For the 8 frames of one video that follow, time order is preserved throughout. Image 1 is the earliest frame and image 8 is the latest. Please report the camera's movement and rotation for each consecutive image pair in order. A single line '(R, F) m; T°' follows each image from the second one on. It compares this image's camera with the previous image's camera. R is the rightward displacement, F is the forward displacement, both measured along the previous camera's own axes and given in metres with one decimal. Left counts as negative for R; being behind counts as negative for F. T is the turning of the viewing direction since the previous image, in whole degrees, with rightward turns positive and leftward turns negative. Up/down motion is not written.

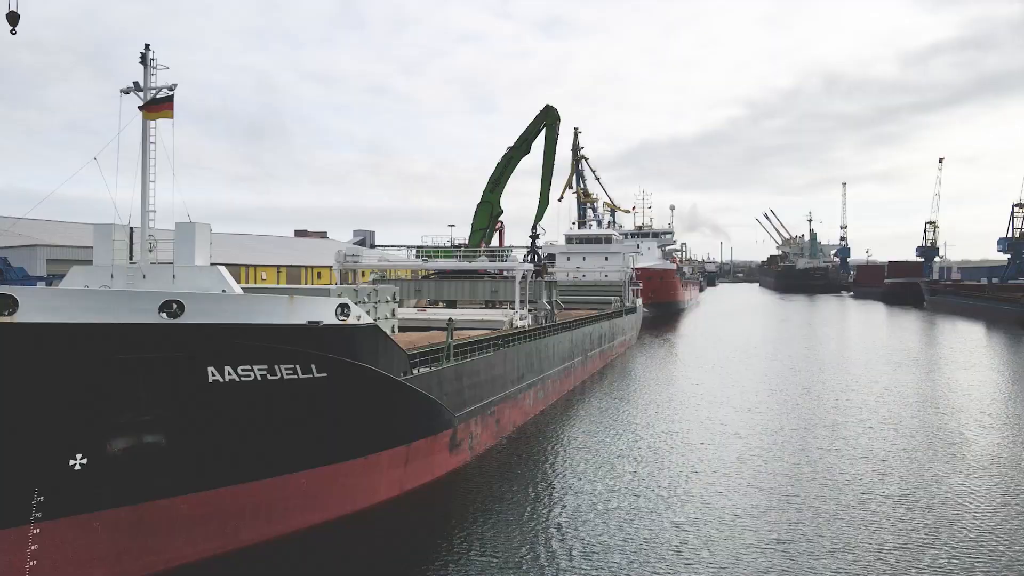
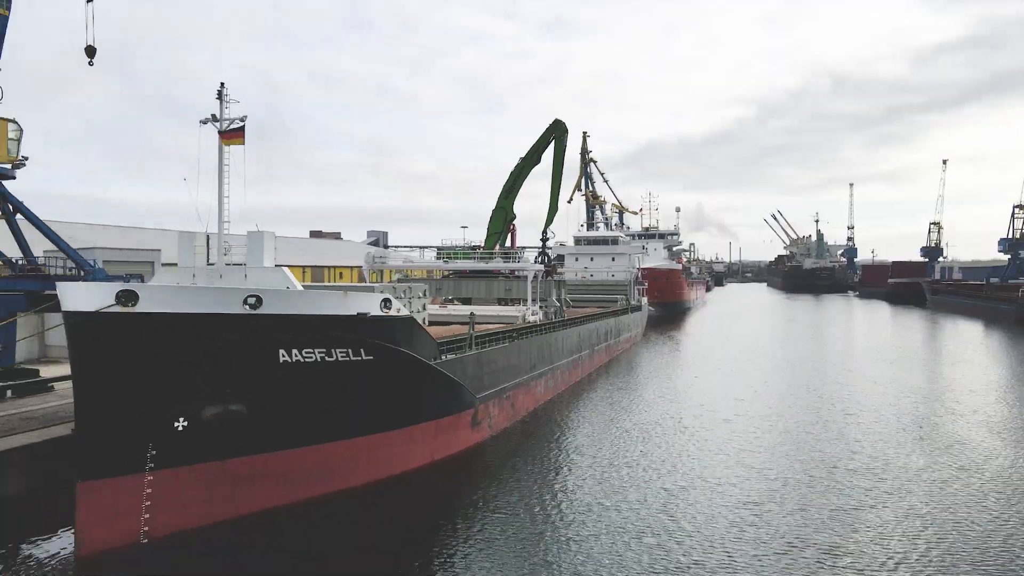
(0.0, -0.8) m; -1°
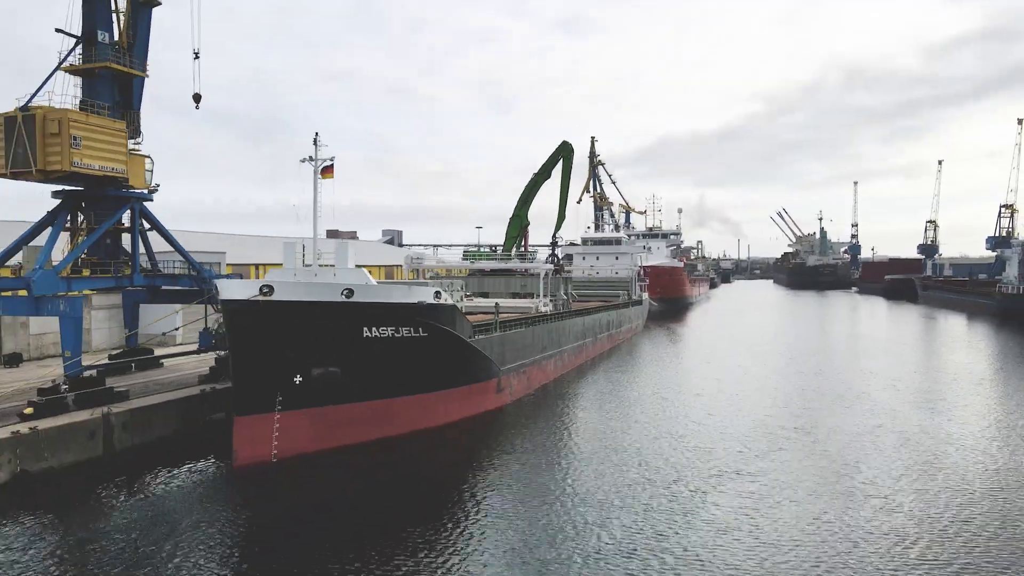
(-0.1, -1.8) m; -1°
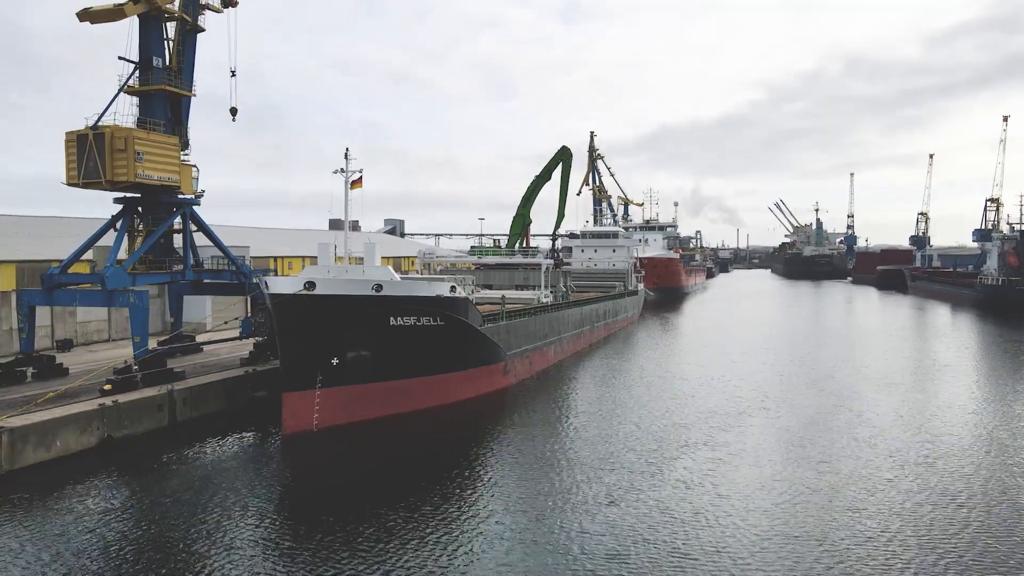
(0.0, -1.0) m; 0°
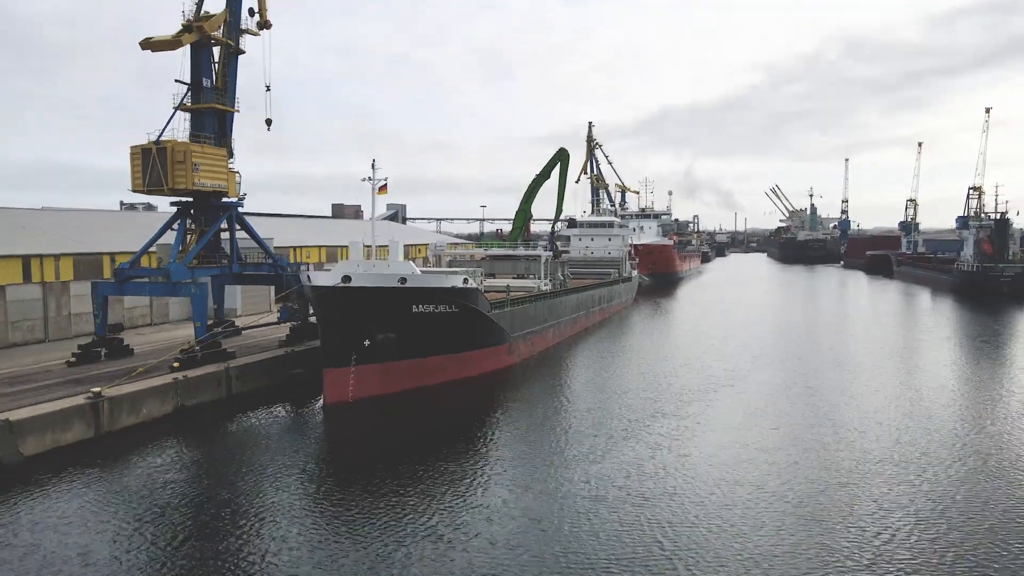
(-0.1, -1.3) m; 0°
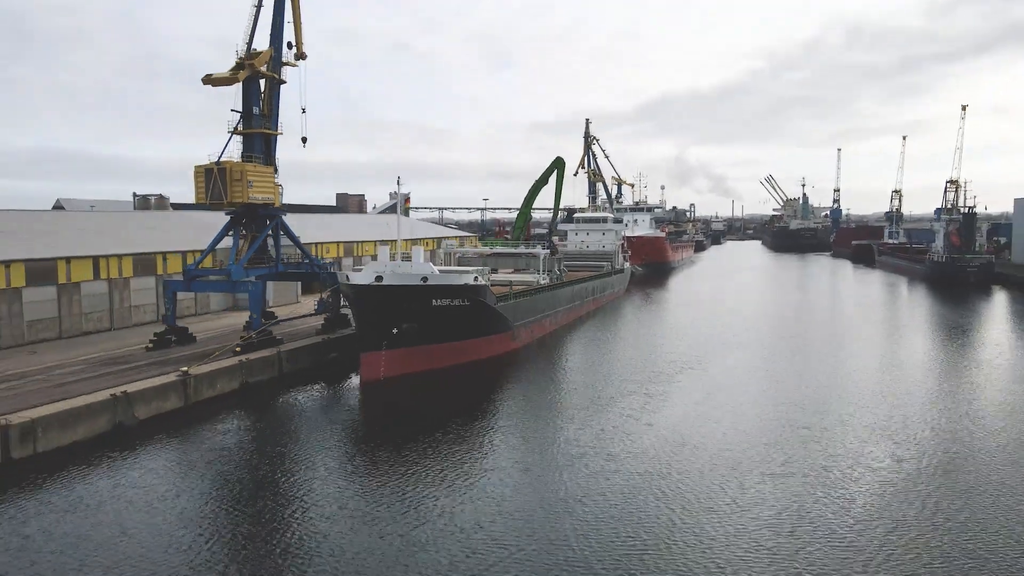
(-0.1, -1.8) m; 0°
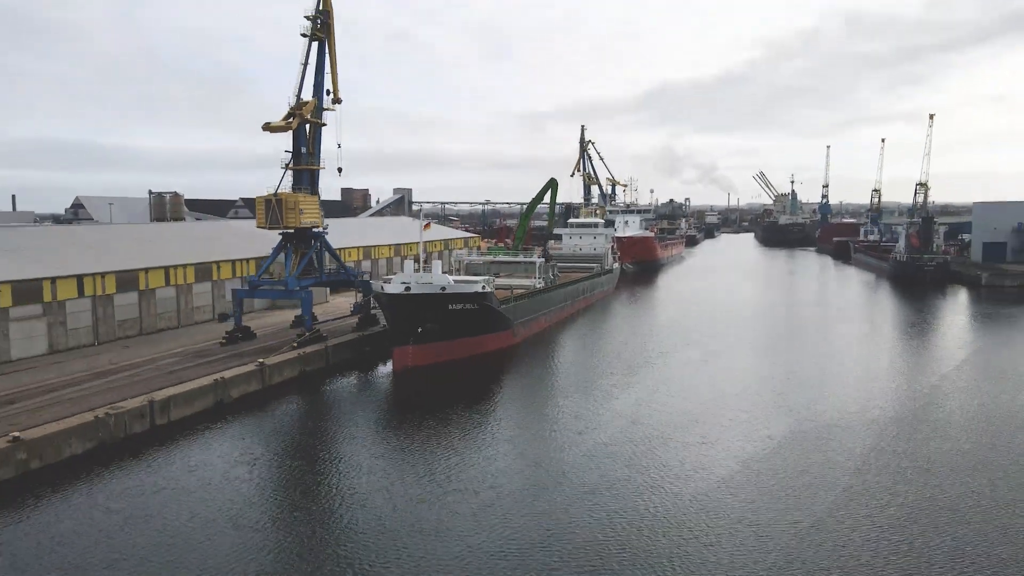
(0.0, -2.6) m; 0°
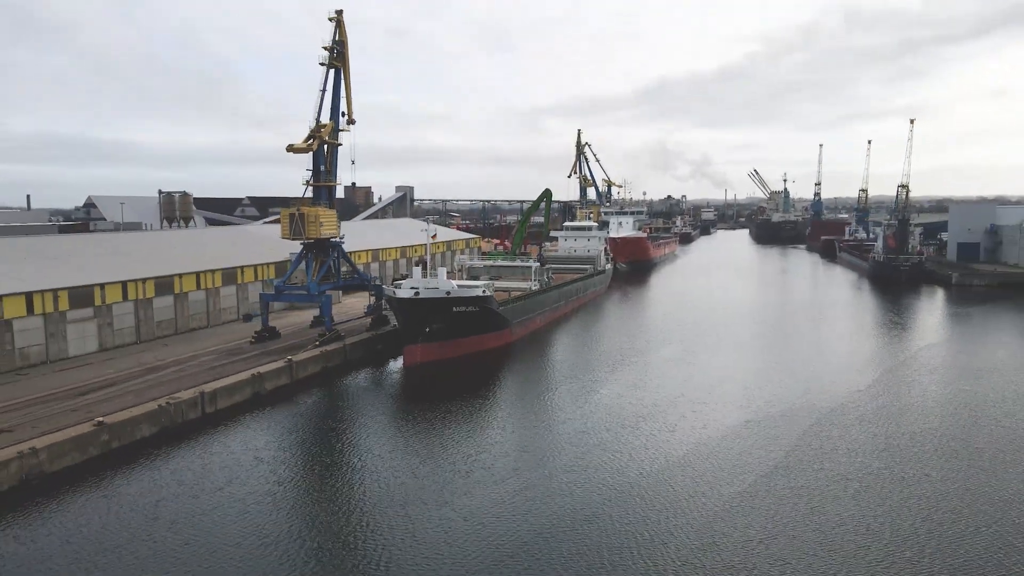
(+0.1, -1.6) m; 0°
